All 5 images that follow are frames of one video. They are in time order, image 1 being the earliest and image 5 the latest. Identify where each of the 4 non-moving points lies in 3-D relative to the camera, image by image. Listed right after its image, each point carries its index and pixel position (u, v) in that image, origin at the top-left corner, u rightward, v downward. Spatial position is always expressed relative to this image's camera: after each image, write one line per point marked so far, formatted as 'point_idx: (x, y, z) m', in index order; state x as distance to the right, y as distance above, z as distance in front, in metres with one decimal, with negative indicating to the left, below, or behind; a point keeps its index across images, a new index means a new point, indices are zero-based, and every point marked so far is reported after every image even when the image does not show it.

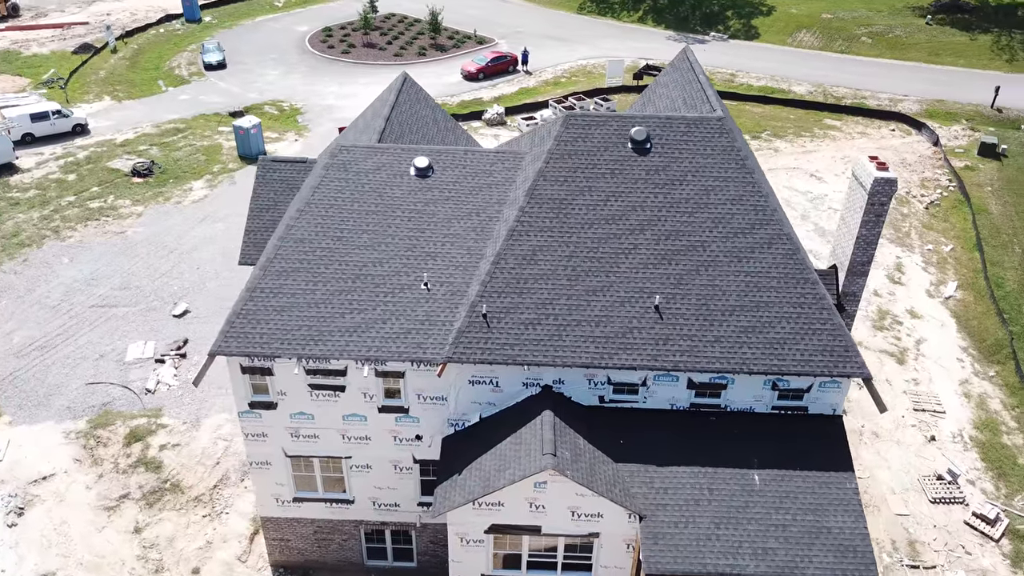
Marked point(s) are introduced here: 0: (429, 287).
0: (-1.9, 0.0, +18.8) m
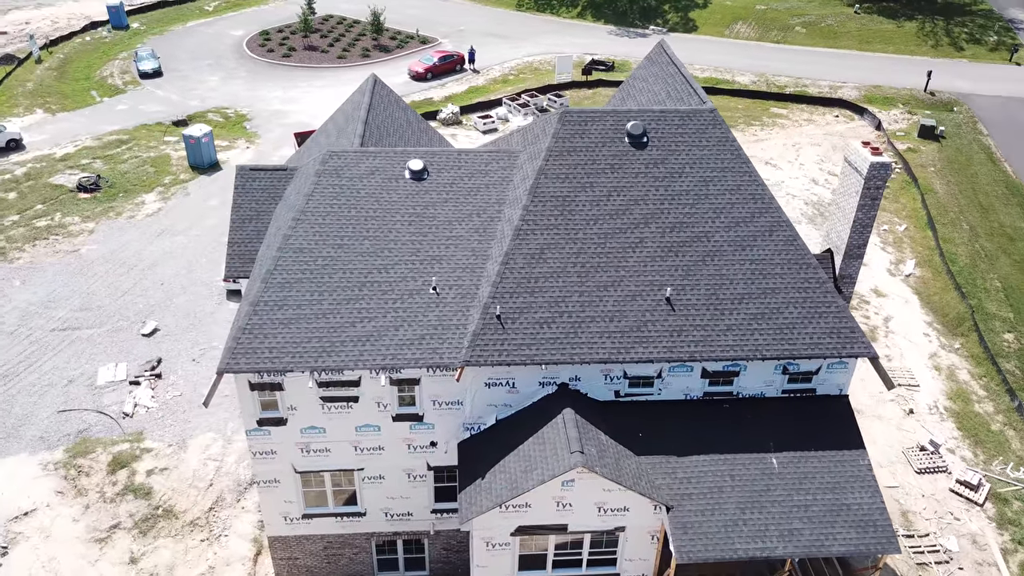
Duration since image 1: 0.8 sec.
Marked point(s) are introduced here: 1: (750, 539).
0: (-1.7, -0.1, +18.5) m
1: (+4.9, -5.2, +16.9) m
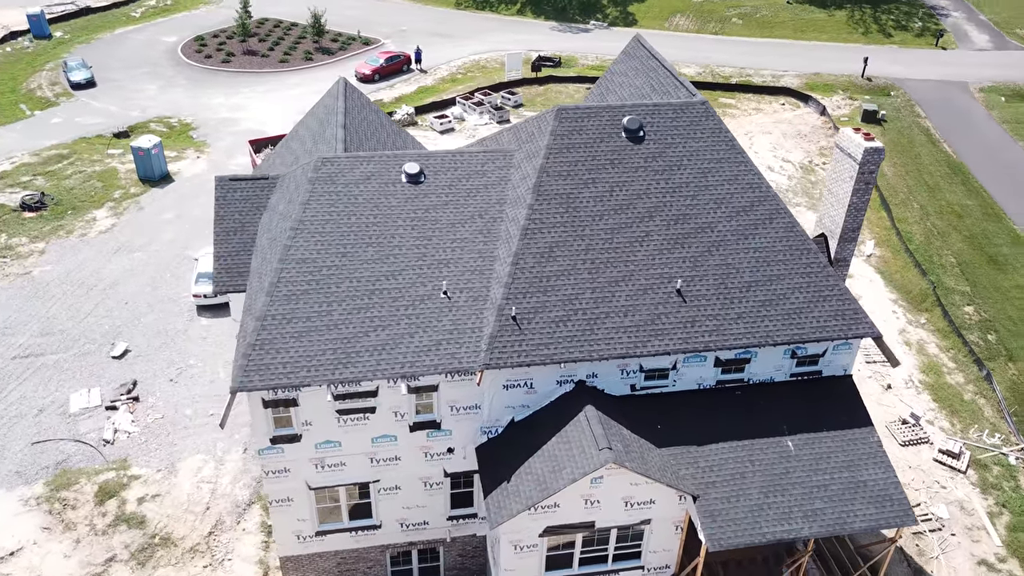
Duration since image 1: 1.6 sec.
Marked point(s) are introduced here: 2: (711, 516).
0: (-1.4, -0.1, +18.3) m
1: (+5.6, -5.0, +17.2) m
2: (+4.2, -4.8, +17.2) m
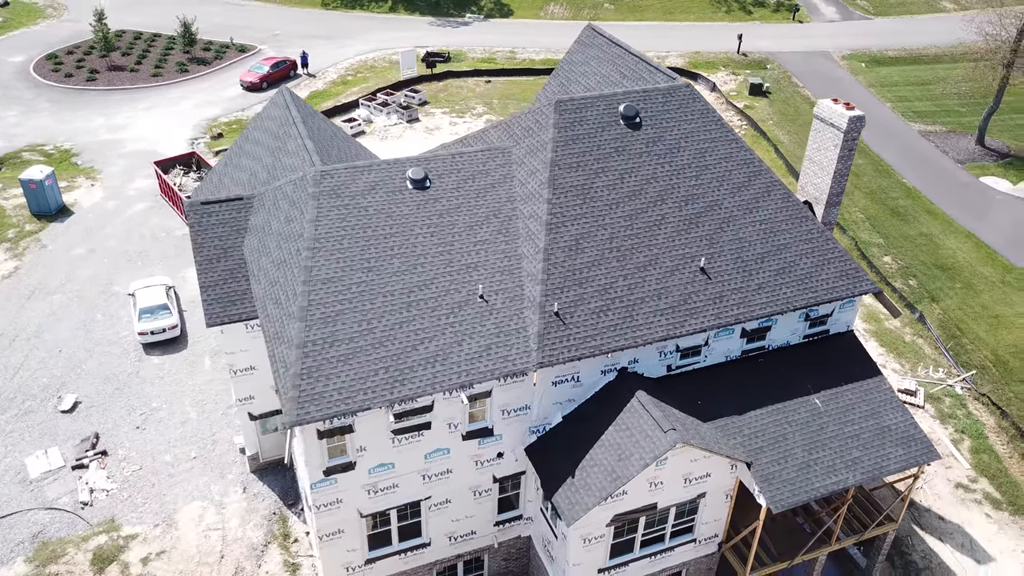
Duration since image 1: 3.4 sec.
0: (-0.6, -0.2, +17.9) m
1: (+7.0, -4.2, +18.2) m
2: (+5.6, -4.2, +17.9) m
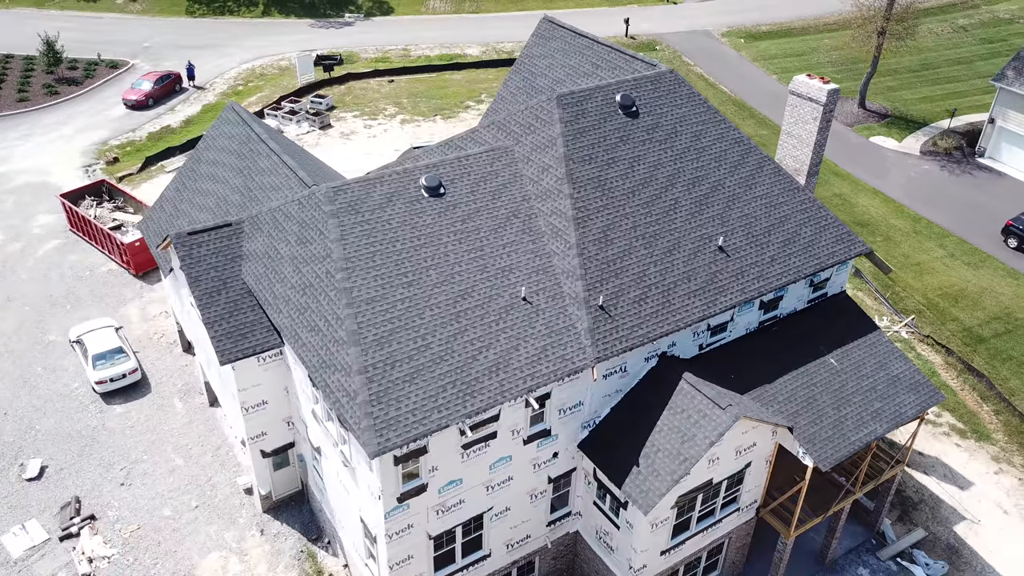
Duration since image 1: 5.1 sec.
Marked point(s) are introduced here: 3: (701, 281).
0: (+0.4, -0.2, +17.7) m
1: (+8.2, -3.4, +19.3) m
2: (+6.9, -3.5, +18.8) m
3: (+4.4, +0.2, +19.1) m
